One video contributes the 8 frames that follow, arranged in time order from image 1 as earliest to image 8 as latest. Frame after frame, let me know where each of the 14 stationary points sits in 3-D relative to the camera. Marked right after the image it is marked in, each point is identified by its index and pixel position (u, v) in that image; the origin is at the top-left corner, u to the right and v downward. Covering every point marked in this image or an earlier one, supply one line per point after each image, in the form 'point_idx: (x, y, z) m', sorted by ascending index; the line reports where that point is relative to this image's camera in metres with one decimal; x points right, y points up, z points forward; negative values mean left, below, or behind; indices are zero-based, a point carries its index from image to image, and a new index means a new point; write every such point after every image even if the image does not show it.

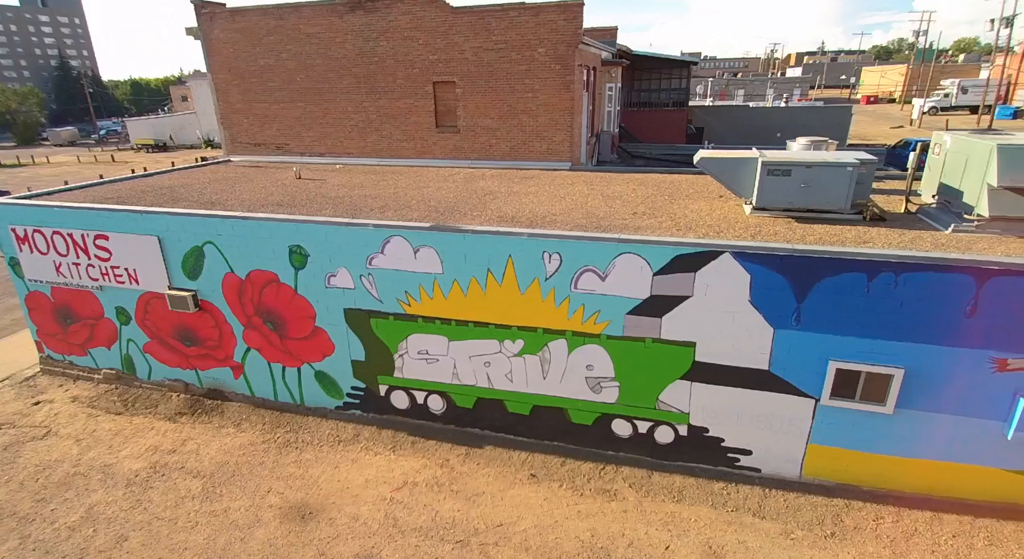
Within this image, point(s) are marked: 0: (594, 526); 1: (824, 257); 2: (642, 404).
0: (+0.8, -2.5, +5.5) m
1: (+2.9, +0.2, +5.0) m
2: (+1.5, -1.4, +6.1) m
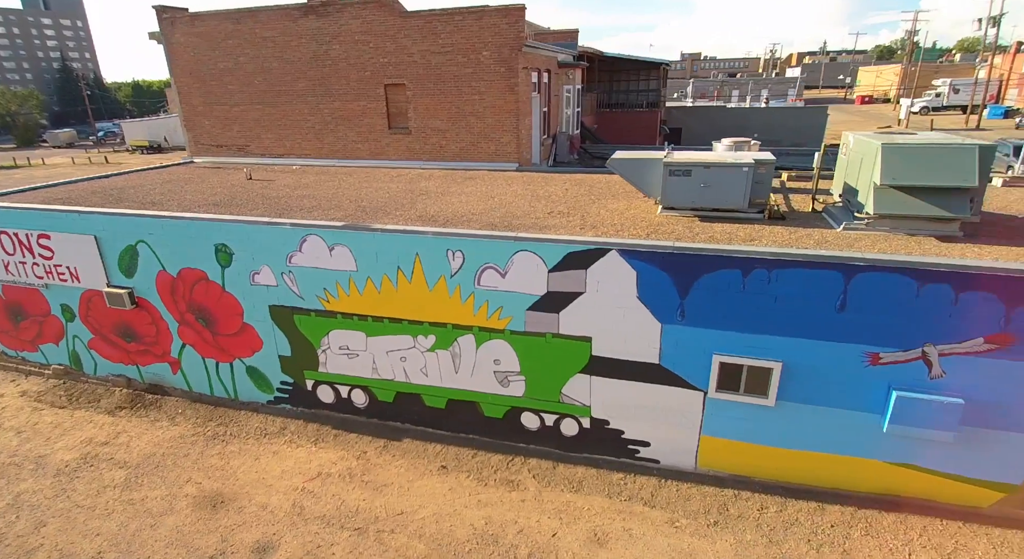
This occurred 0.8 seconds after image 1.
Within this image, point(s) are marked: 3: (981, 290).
0: (-0.2, -2.5, +5.7) m
1: (+1.8, +0.2, +5.2) m
2: (+0.4, -1.4, +6.3) m
3: (+4.0, -0.1, +4.6) m
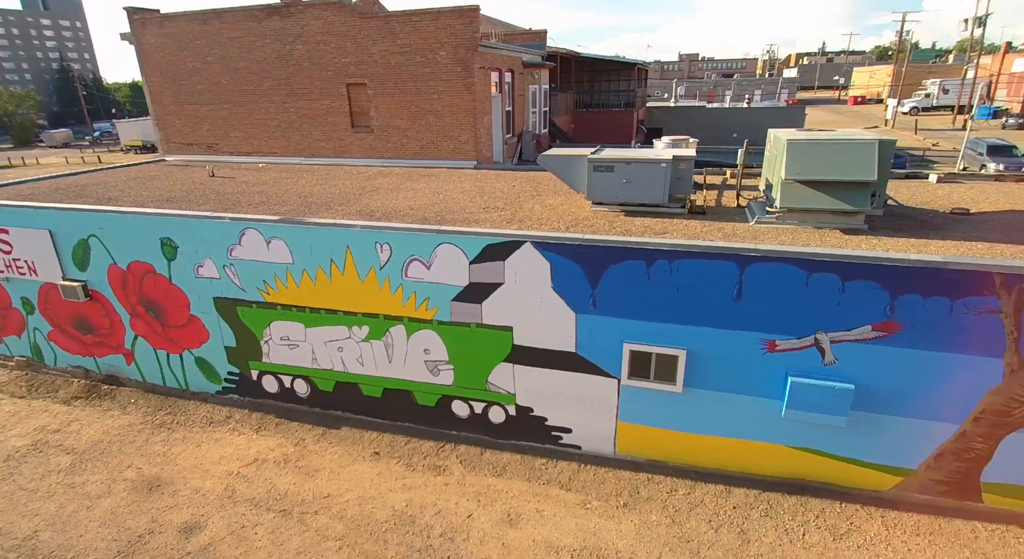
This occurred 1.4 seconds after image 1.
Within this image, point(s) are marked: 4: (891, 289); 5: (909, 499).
0: (-1.1, -2.4, +5.9) m
1: (+1.0, +0.3, +5.4) m
2: (-0.4, -1.3, +6.5) m
3: (+3.1, 0.0, +4.8) m
4: (+3.4, -0.1, +4.8) m
5: (+3.9, -2.2, +5.3) m
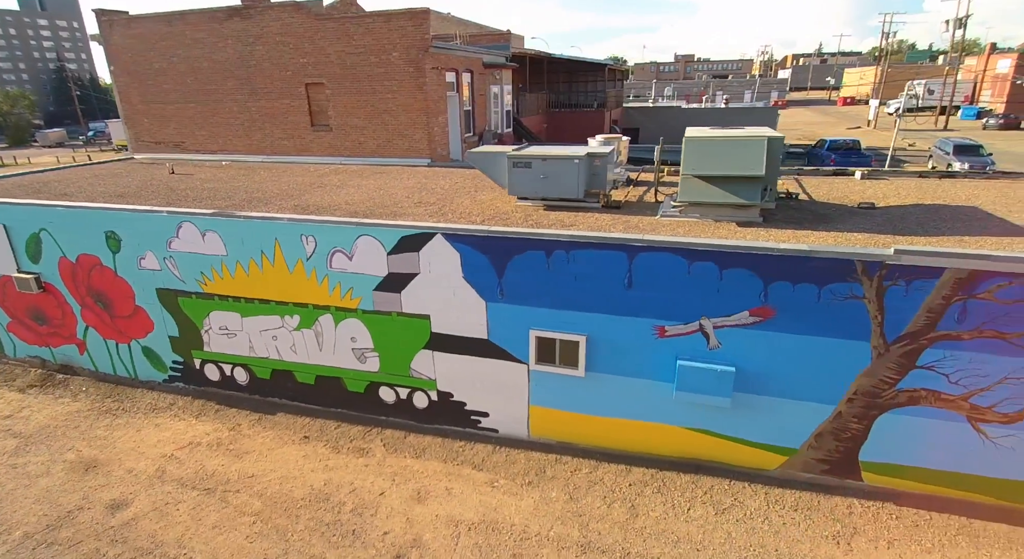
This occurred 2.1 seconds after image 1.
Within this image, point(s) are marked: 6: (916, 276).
0: (-2.1, -2.3, +6.2) m
1: (0.0, +0.4, +5.7) m
2: (-1.4, -1.2, +6.8) m
3: (+2.2, +0.1, +5.1) m
4: (+2.4, 0.0, +5.1) m
5: (+2.9, -2.1, +5.6) m
6: (+3.5, 0.0, +4.7) m
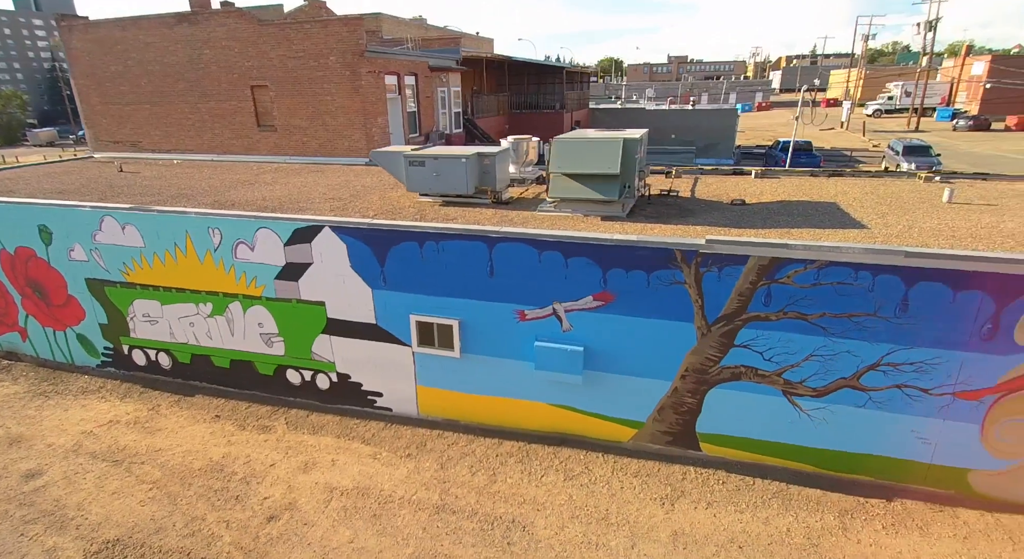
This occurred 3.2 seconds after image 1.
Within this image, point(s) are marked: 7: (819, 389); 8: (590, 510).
0: (-3.5, -2.1, +6.7) m
1: (-1.4, +0.6, +6.2) m
2: (-2.8, -1.0, +7.3) m
3: (+0.7, +0.2, +5.6) m
4: (+0.9, +0.2, +5.6) m
5: (+1.5, -1.9, +6.1) m
6: (+2.1, +0.2, +5.2) m
7: (+3.0, -1.1, +5.3) m
8: (+0.8, -2.3, +5.4) m
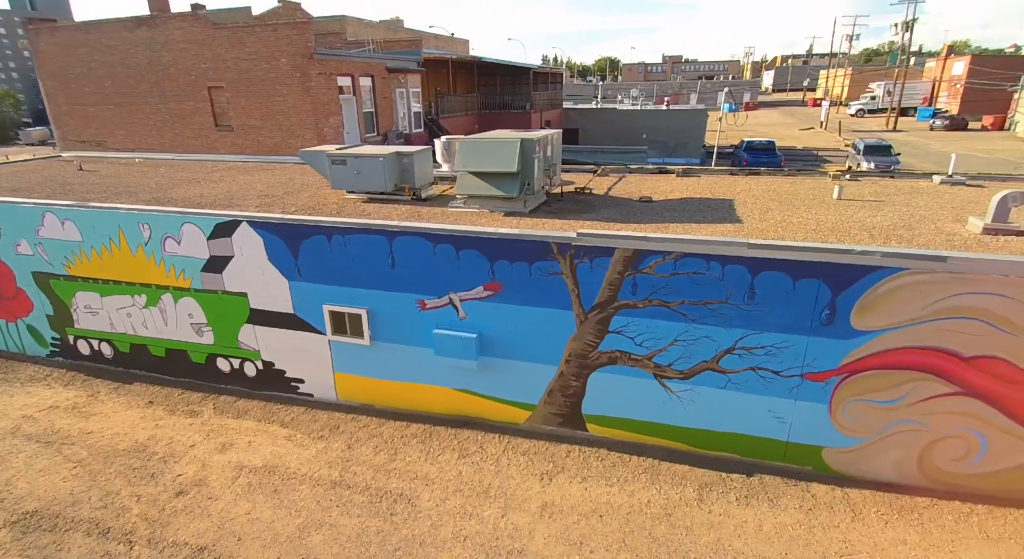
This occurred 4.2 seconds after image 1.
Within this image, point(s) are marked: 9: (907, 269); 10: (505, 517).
0: (-4.7, -2.0, +7.1) m
1: (-2.6, +0.7, +6.6) m
2: (-4.0, -0.9, +7.7) m
3: (-0.4, +0.3, +6.0) m
4: (-0.2, +0.3, +6.0) m
5: (+0.3, -1.8, +6.5) m
6: (+0.9, +0.3, +5.6) m
7: (+1.8, -1.0, +5.7) m
8: (-0.4, -2.2, +5.8) m
9: (+3.5, +0.1, +4.8) m
10: (-0.1, -2.3, +5.3) m
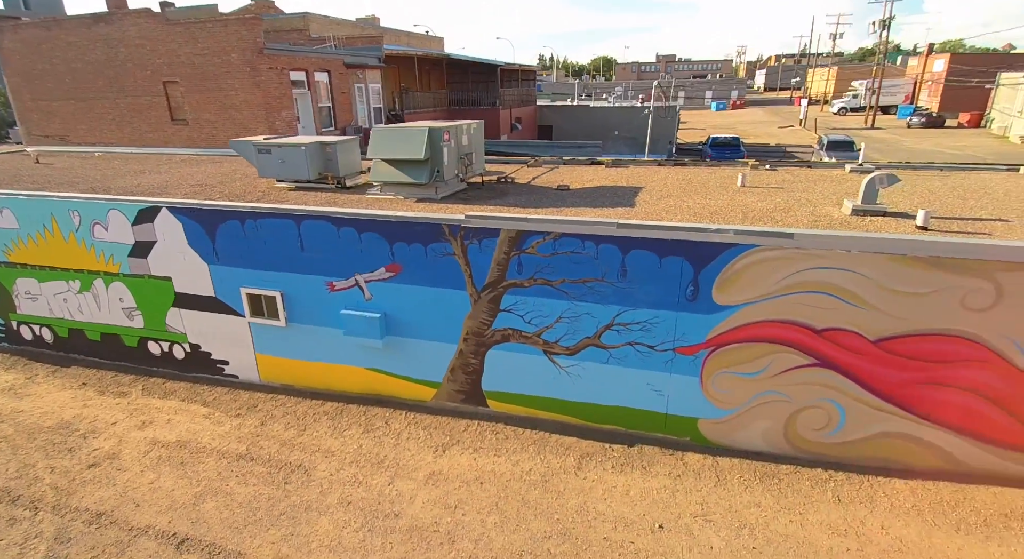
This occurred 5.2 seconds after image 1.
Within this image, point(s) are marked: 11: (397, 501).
0: (-5.9, -1.8, +7.4) m
1: (-3.8, +0.9, +6.9) m
2: (-5.2, -0.7, +8.0) m
3: (-1.6, +0.6, +6.3) m
4: (-1.4, +0.5, +6.3) m
5: (-0.9, -1.6, +6.8) m
6: (-0.3, +0.5, +5.9) m
7: (+0.6, -0.7, +6.0) m
8: (-1.6, -2.0, +6.0) m
9: (+2.3, +0.3, +5.0) m
10: (-1.3, -2.1, +5.6) m
11: (-1.1, -2.2, +5.3) m
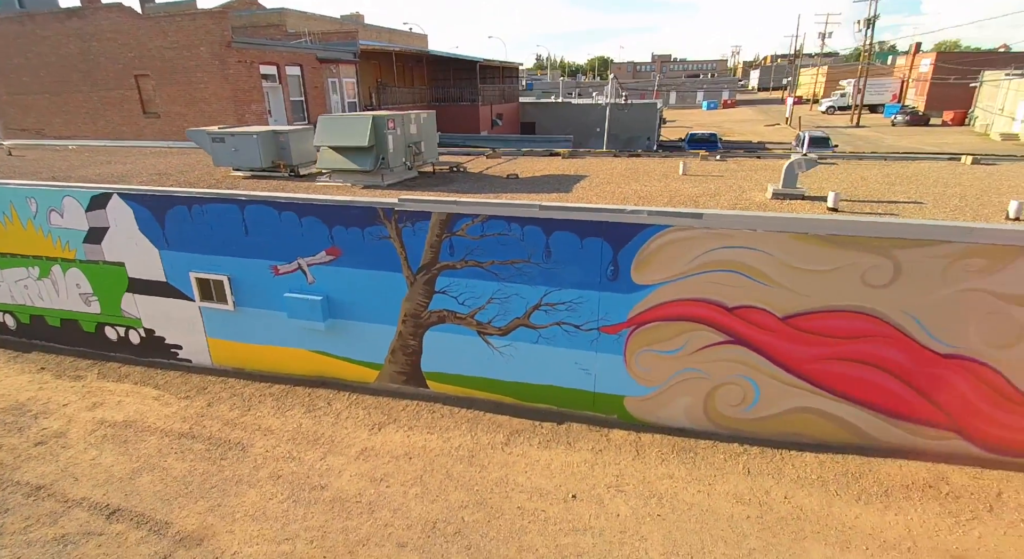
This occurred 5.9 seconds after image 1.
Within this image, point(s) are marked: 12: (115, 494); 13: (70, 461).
0: (-6.6, -1.6, +7.5) m
1: (-4.6, +1.1, +7.1) m
2: (-6.0, -0.5, +8.1) m
3: (-2.4, +0.8, +6.5) m
4: (-2.2, +0.7, +6.4) m
5: (-1.6, -1.4, +6.9) m
6: (-1.1, +0.7, +6.0) m
7: (-0.1, -0.5, +6.1) m
8: (-2.4, -1.8, +6.2) m
9: (+1.5, +0.5, +5.2) m
10: (-2.0, -1.9, +5.7) m
11: (-1.9, -2.0, +5.5) m
12: (-4.0, -2.2, +5.4) m
13: (-4.9, -2.0, +6.0) m
